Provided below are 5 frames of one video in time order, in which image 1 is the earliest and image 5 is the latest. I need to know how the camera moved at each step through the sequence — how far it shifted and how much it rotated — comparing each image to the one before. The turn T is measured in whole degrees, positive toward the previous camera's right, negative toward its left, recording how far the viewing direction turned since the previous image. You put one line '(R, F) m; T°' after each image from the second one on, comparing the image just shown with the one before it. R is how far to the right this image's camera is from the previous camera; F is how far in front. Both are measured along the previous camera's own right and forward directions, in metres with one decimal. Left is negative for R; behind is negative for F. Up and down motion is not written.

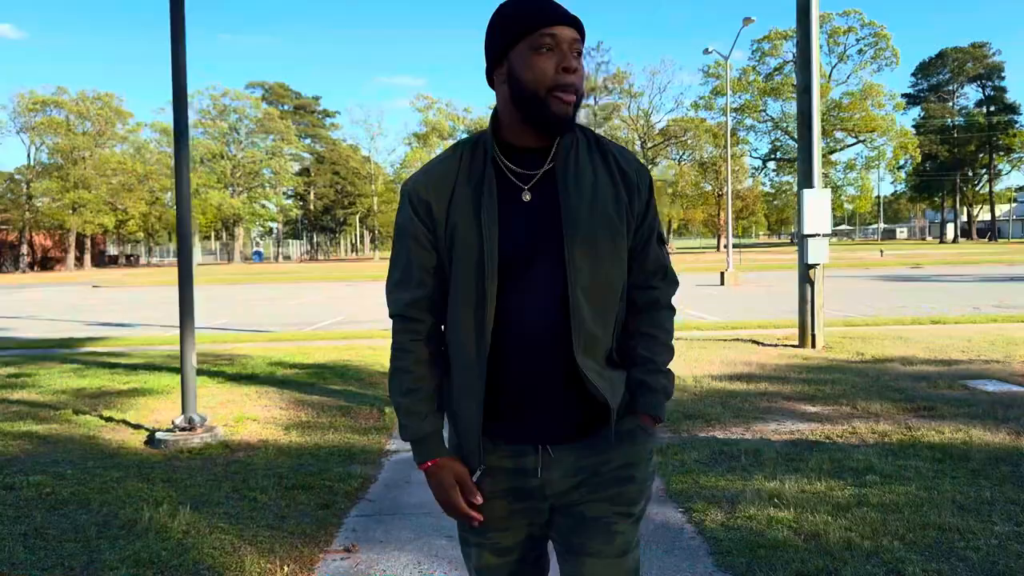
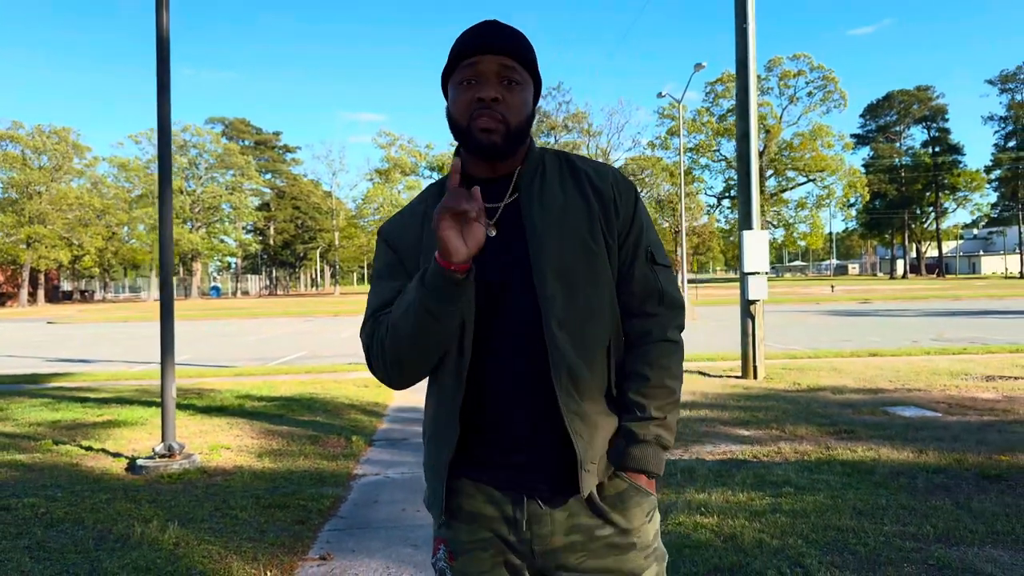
(0.0, -0.5) m; +3°
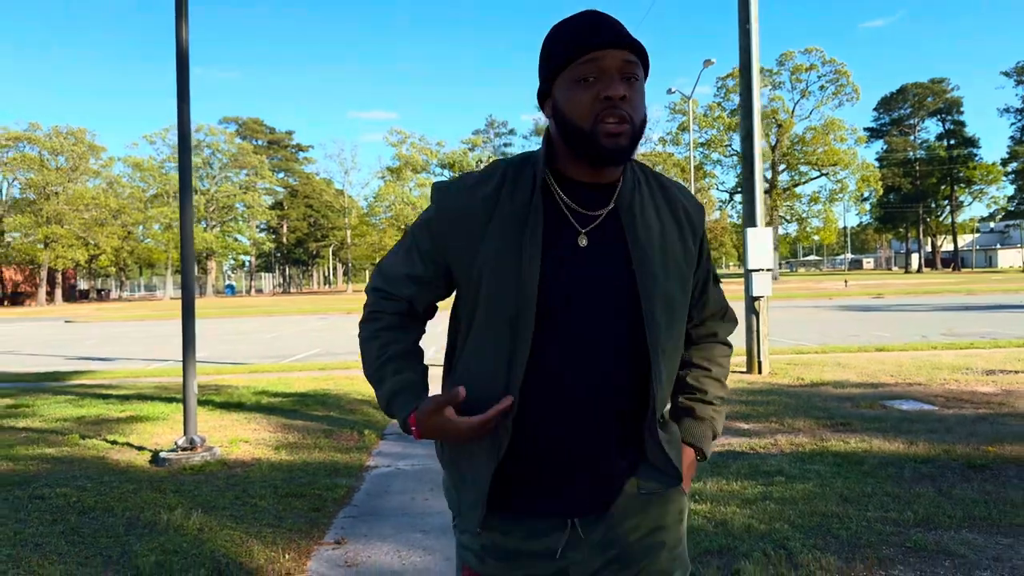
(+0.1, -0.2) m; -1°
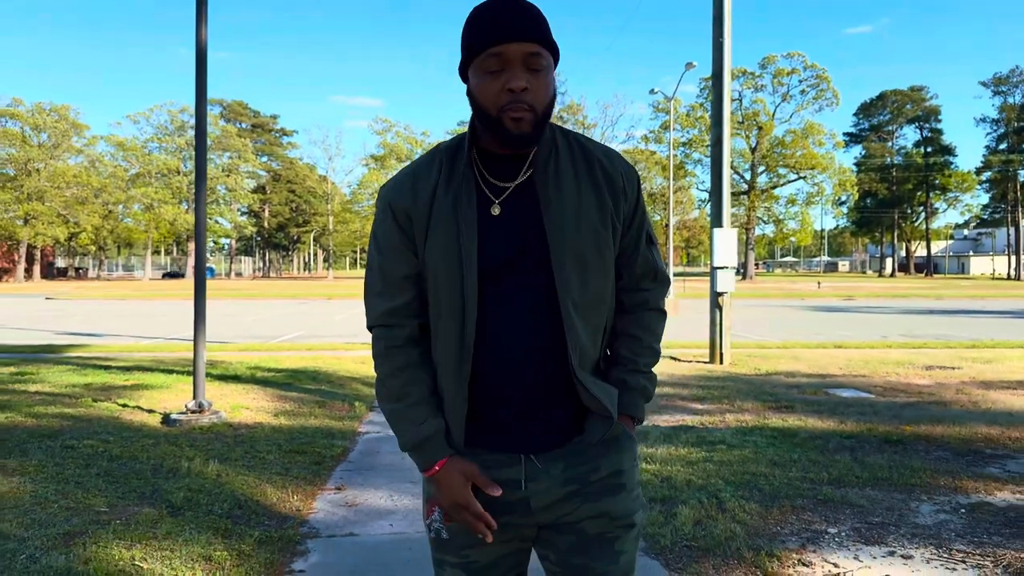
(0.0, -0.7) m; +2°
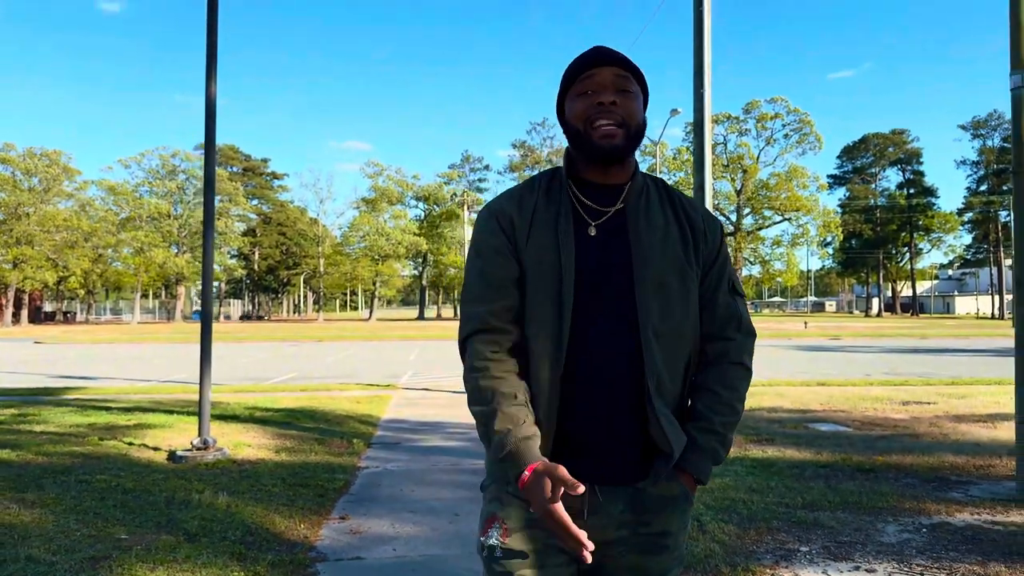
(0.0, -0.4) m; +1°
